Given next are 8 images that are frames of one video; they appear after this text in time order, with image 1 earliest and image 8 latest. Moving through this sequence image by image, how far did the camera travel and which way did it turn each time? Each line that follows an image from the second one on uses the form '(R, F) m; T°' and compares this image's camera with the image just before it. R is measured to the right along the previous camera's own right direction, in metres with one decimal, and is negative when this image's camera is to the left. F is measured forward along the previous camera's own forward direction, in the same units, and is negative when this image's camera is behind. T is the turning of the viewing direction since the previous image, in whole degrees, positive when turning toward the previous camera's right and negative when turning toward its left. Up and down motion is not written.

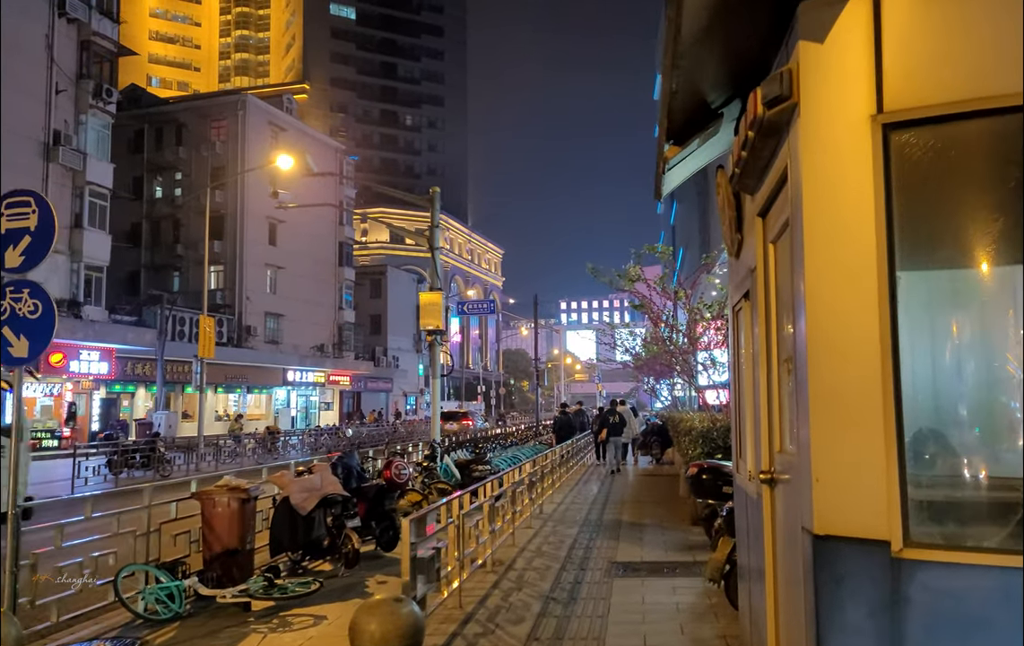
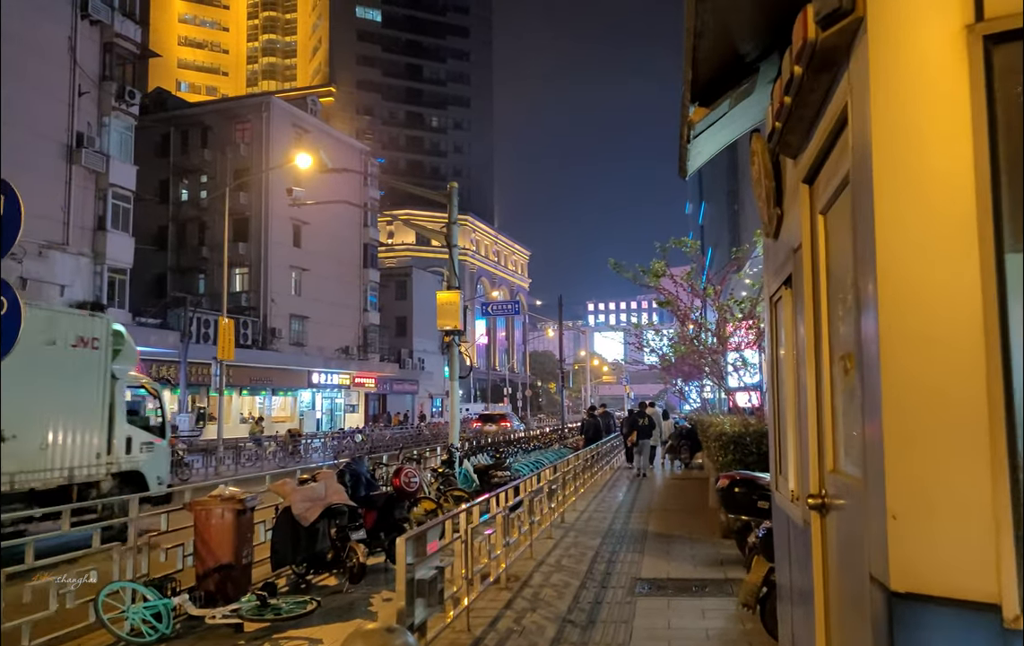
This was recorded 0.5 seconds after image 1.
(+0.1, +0.6) m; -2°
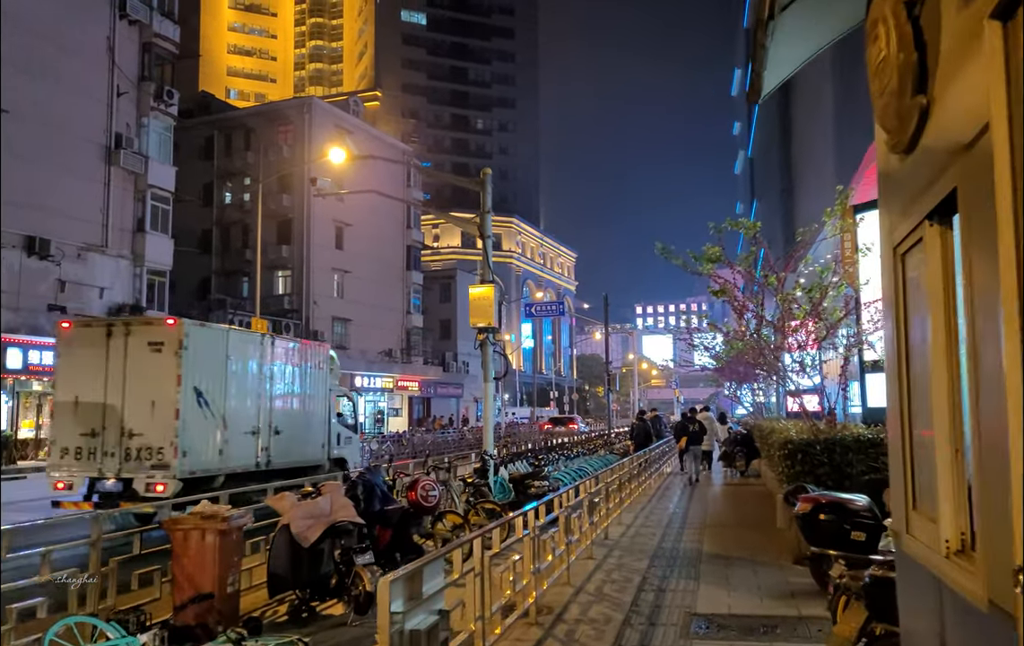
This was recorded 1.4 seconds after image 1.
(+0.1, +1.1) m; -3°
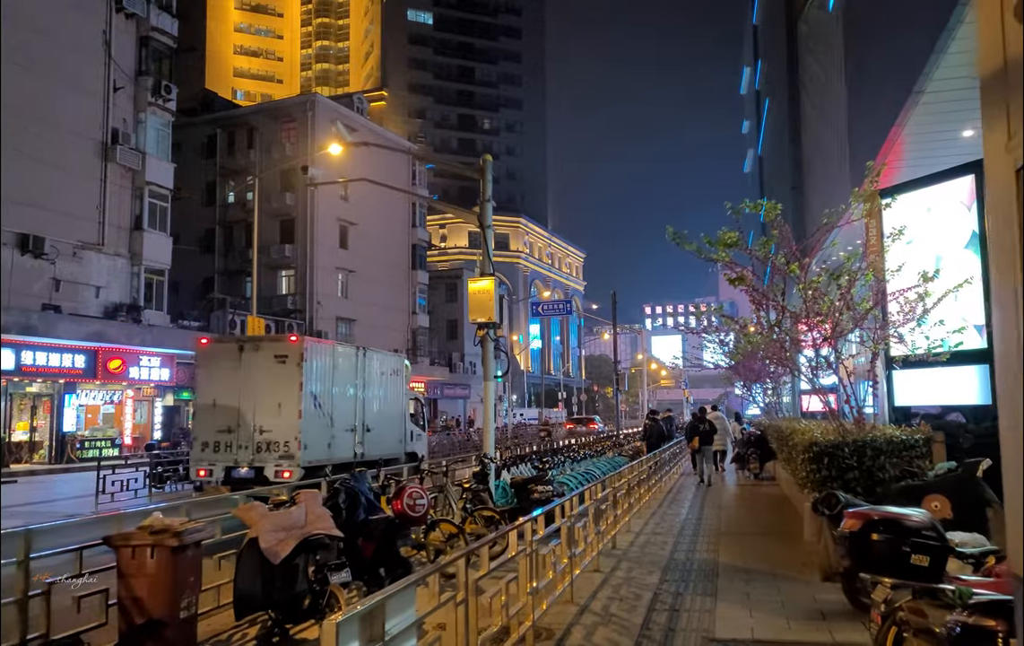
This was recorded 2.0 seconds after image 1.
(+0.1, +0.7) m; -1°
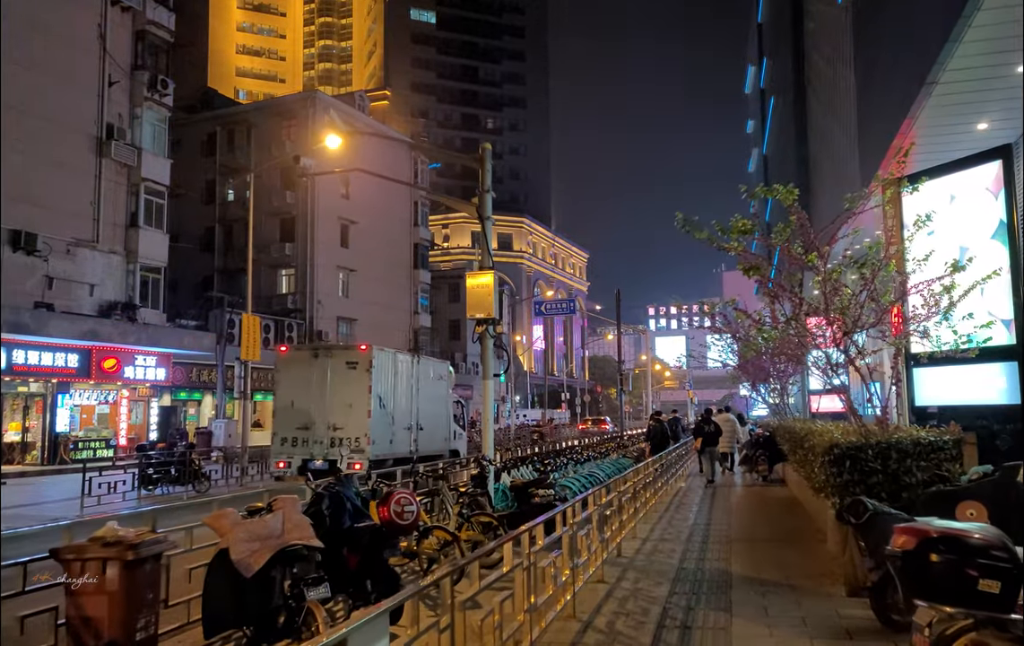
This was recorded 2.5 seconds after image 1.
(0.0, +0.5) m; 0°
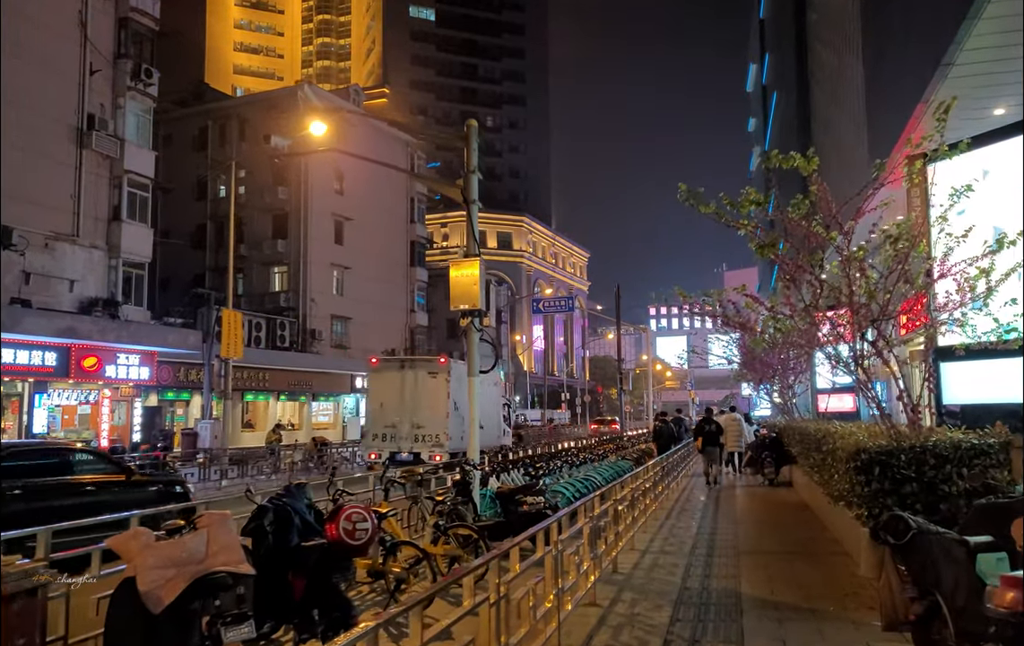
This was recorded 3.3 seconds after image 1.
(+0.2, +1.0) m; 0°
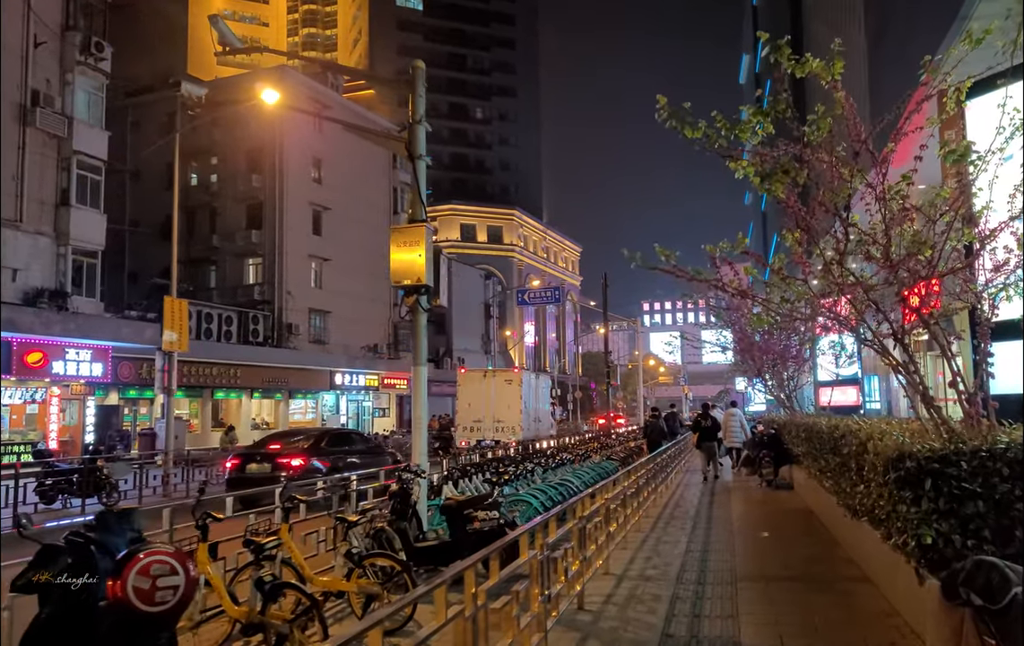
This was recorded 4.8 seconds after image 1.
(+0.5, +1.8) m; 0°
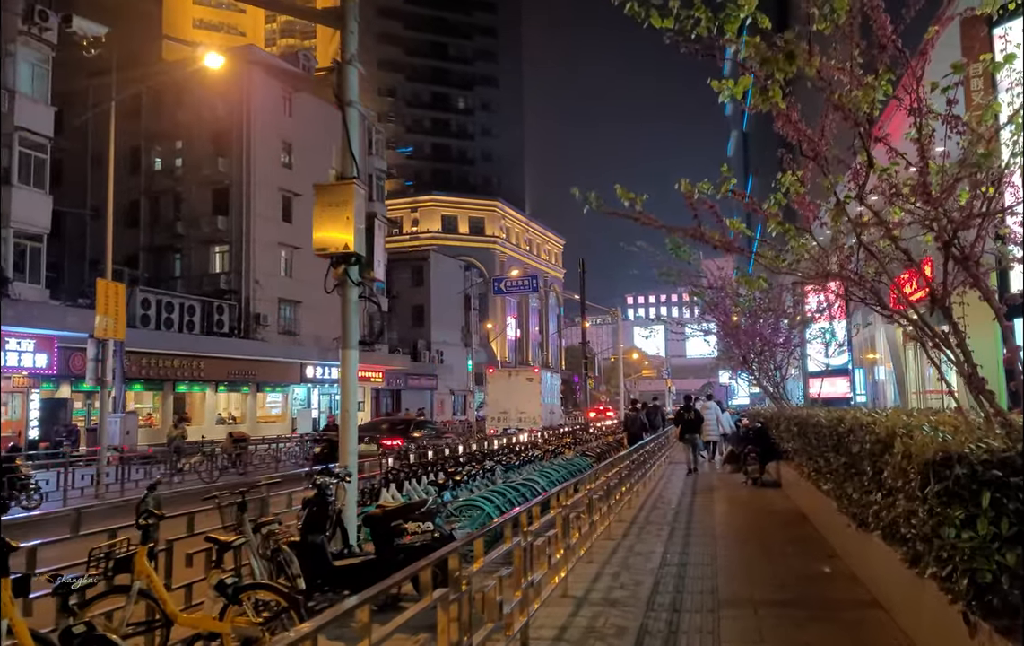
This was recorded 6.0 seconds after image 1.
(+0.4, +1.3) m; +1°
